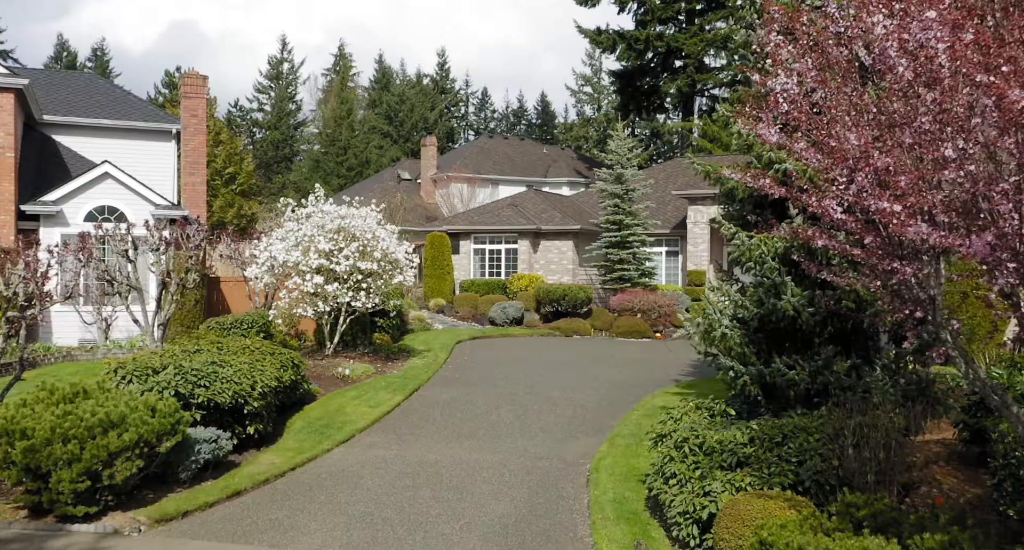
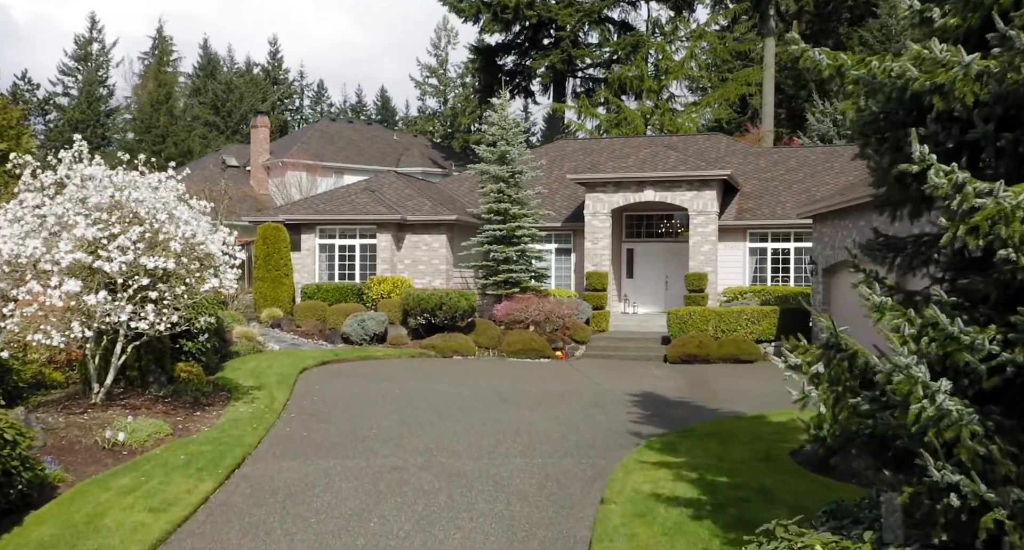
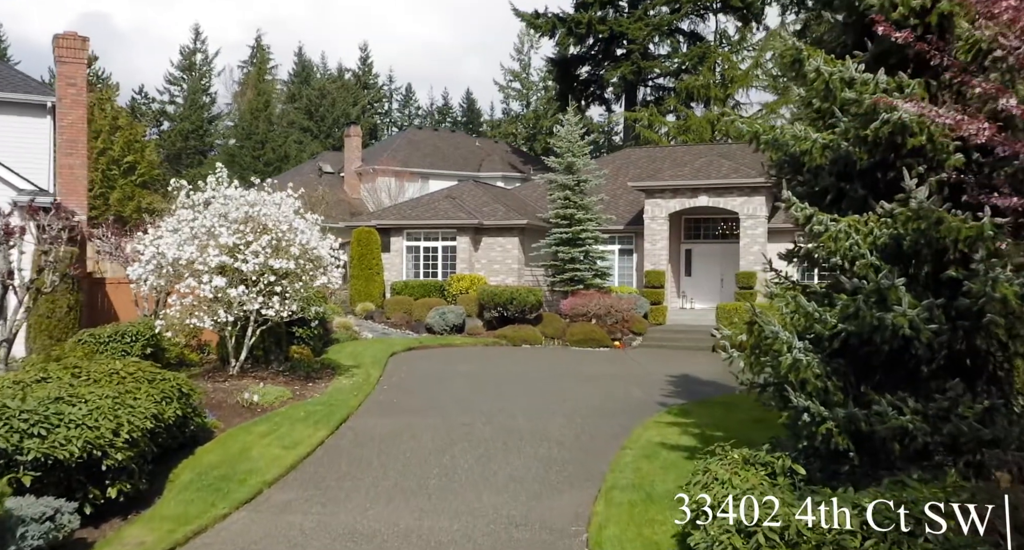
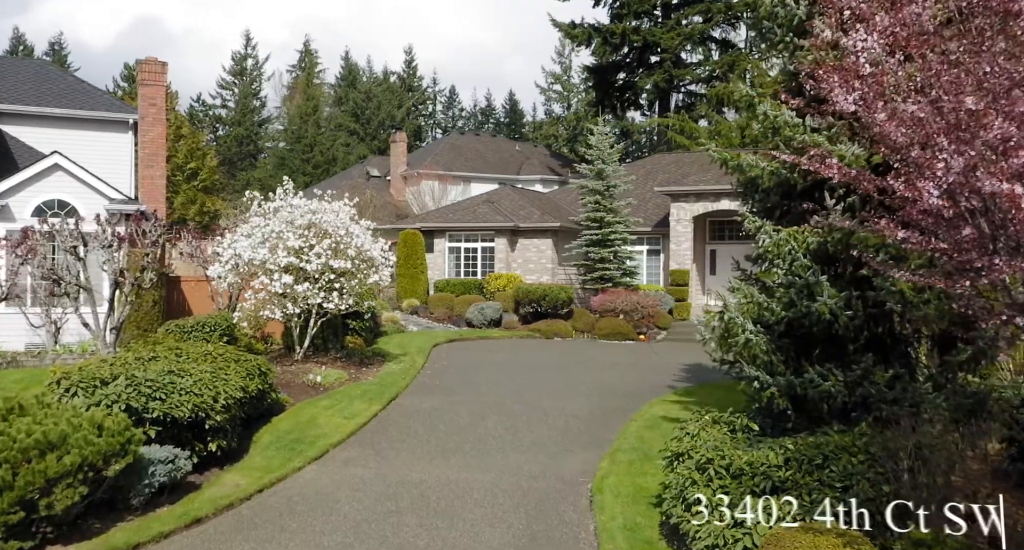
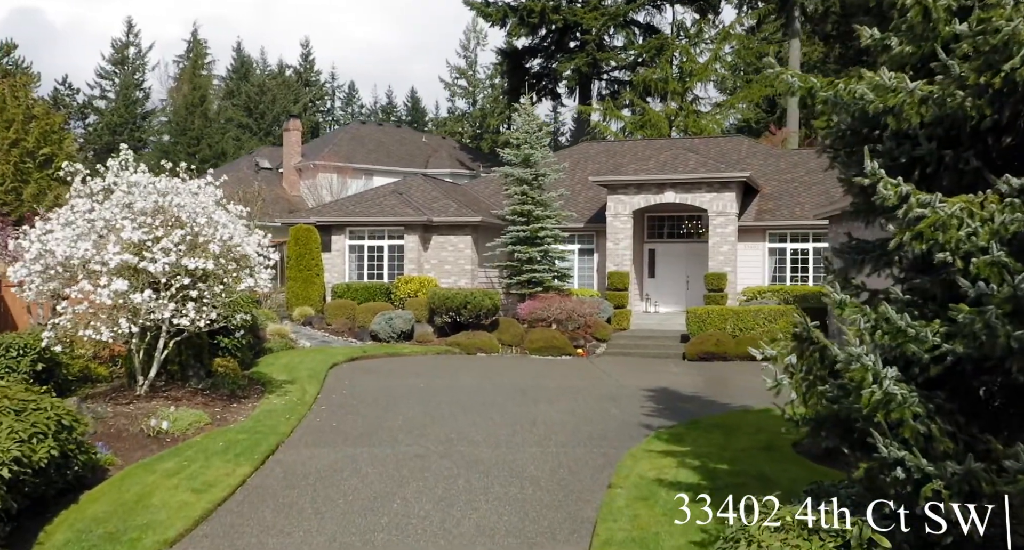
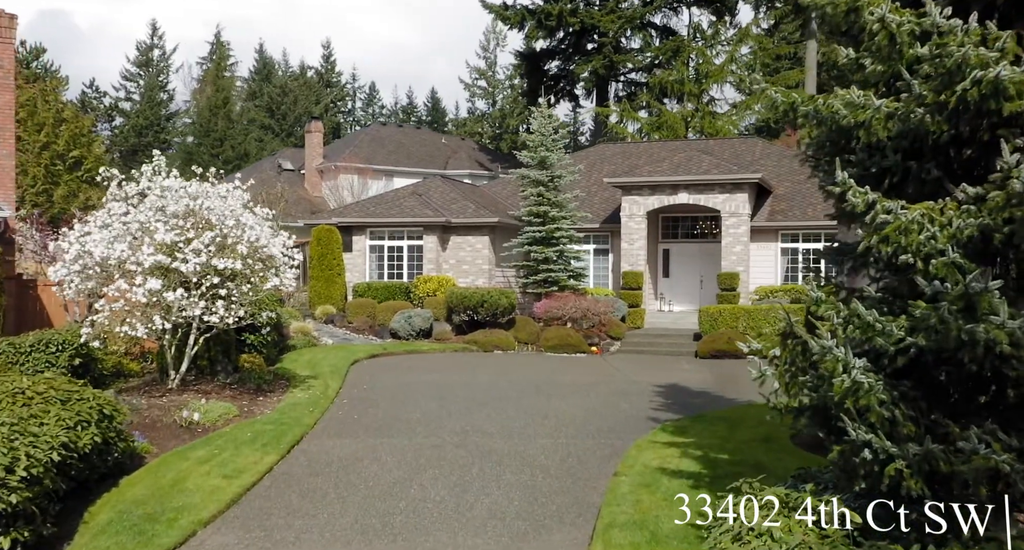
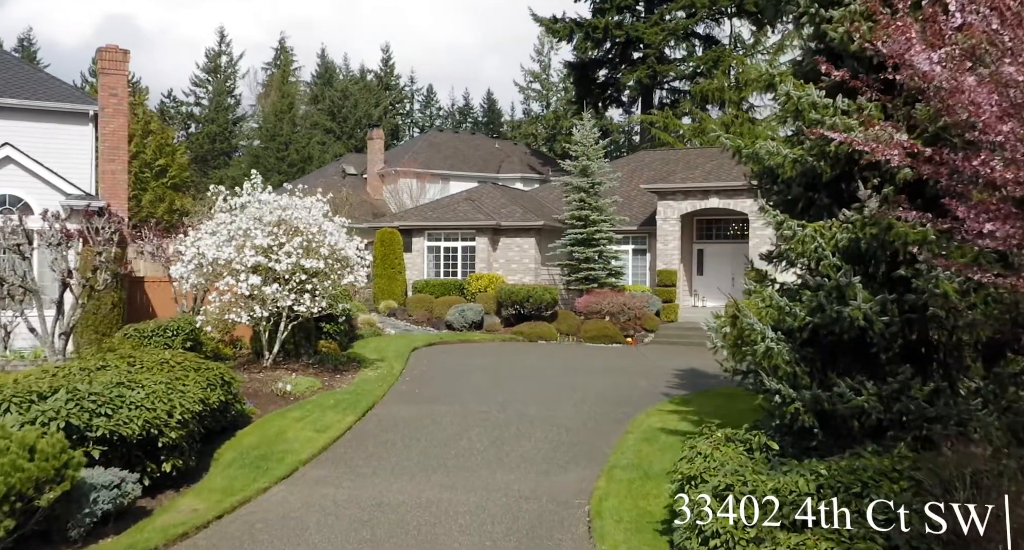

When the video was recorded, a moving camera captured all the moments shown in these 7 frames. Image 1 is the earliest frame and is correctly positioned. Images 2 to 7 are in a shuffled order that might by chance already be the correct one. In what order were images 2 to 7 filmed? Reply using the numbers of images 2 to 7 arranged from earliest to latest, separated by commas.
4, 7, 3, 6, 5, 2
